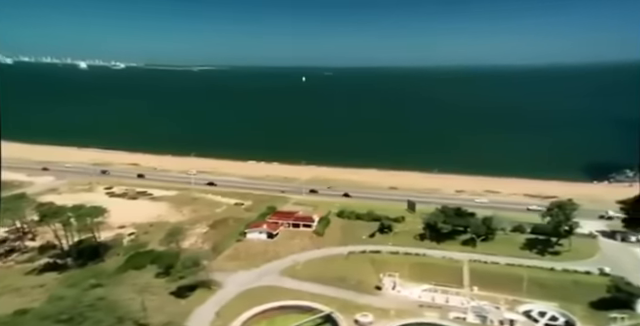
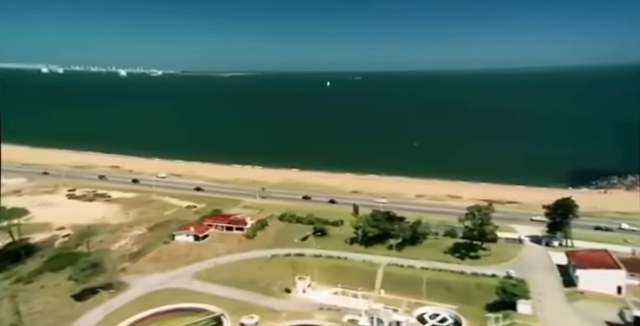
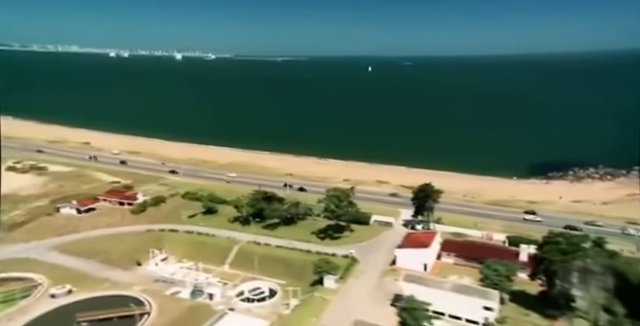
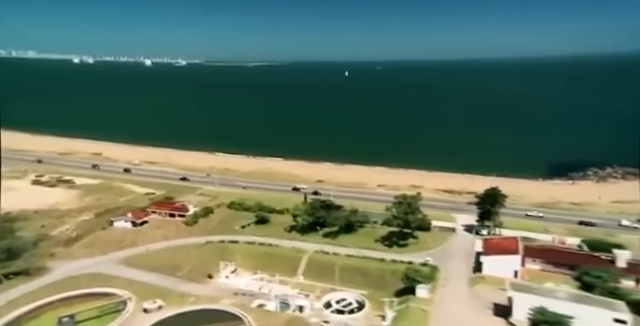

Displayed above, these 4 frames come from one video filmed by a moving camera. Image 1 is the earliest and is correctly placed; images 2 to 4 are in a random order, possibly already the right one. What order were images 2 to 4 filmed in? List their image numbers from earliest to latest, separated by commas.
2, 4, 3
